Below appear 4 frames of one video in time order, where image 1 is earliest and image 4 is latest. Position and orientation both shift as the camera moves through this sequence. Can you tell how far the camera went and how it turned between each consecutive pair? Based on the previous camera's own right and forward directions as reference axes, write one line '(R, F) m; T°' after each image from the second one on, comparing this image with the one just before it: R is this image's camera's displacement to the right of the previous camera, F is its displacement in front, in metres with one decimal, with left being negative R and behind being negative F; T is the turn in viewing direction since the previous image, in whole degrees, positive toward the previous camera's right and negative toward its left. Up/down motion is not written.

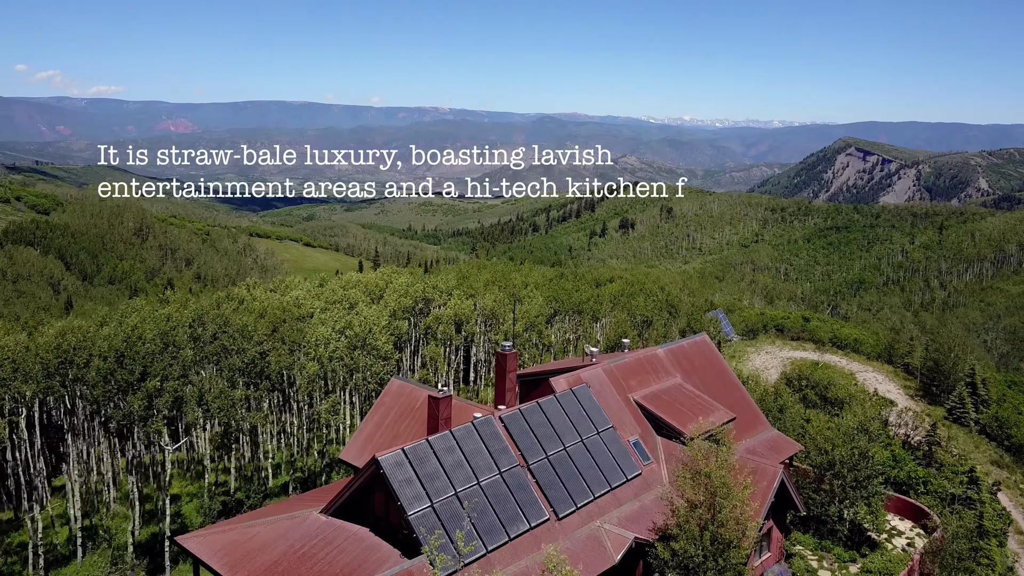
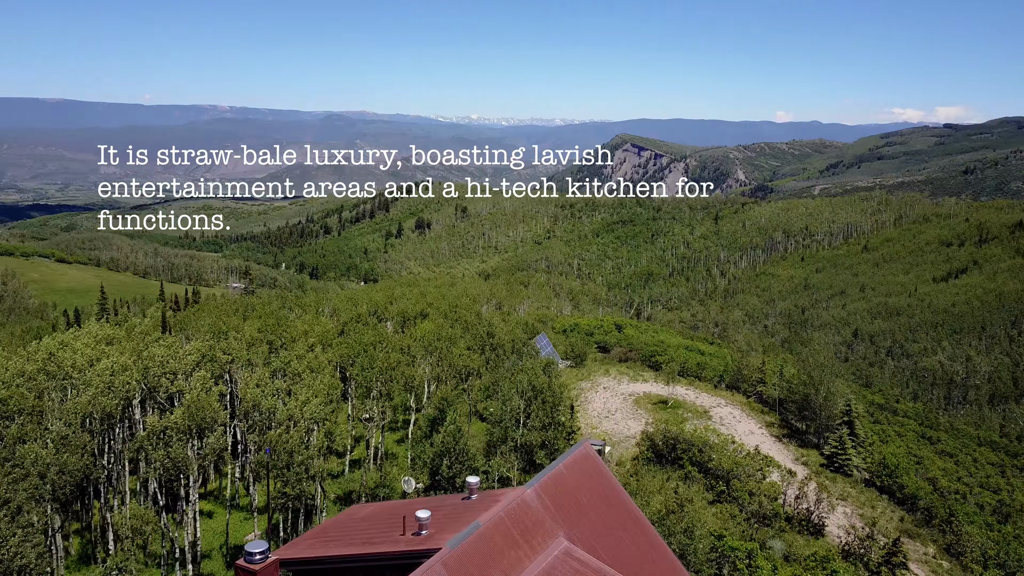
(+3.0, +16.3) m; +21°
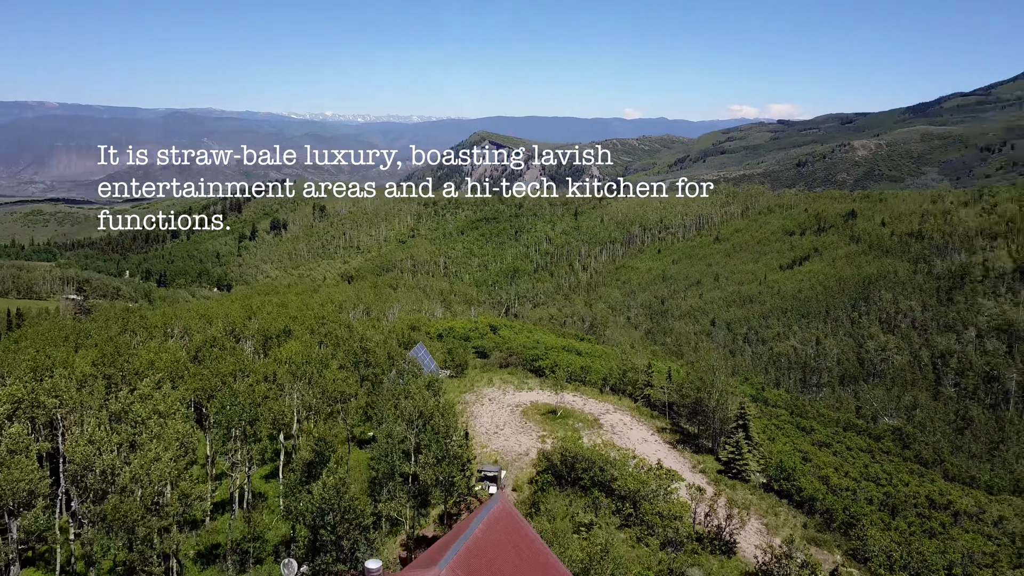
(-0.5, +4.9) m; +14°
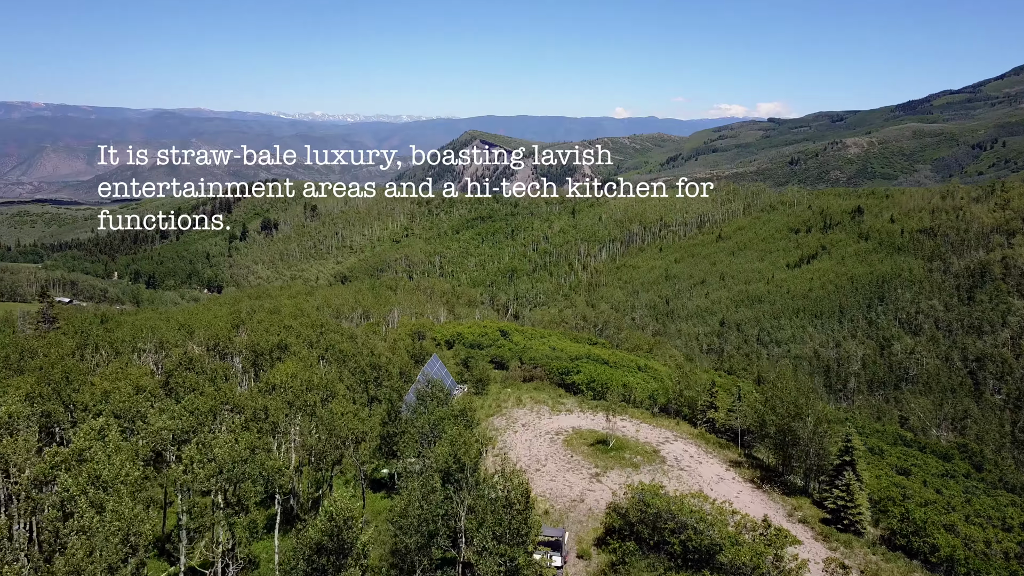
(-3.5, +7.8) m; +1°
